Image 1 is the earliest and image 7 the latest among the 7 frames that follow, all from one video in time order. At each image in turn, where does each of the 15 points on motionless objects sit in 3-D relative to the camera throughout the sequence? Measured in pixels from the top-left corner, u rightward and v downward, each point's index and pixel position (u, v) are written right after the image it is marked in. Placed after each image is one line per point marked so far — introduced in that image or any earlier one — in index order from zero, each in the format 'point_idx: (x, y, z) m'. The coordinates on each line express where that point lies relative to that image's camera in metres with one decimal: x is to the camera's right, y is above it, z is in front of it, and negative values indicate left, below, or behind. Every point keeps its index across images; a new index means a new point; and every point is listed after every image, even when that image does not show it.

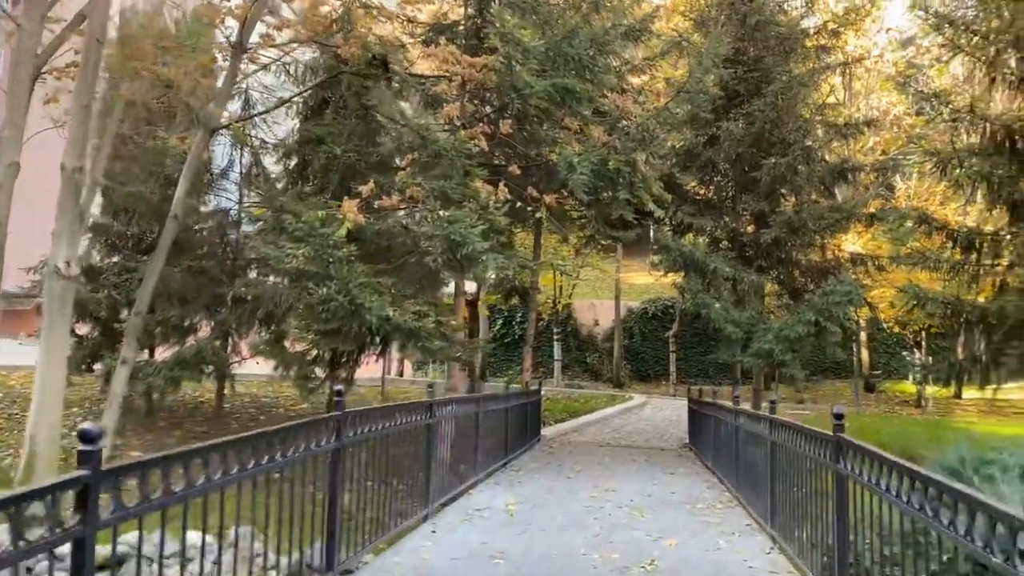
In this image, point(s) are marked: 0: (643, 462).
0: (+1.7, -2.3, +10.6) m
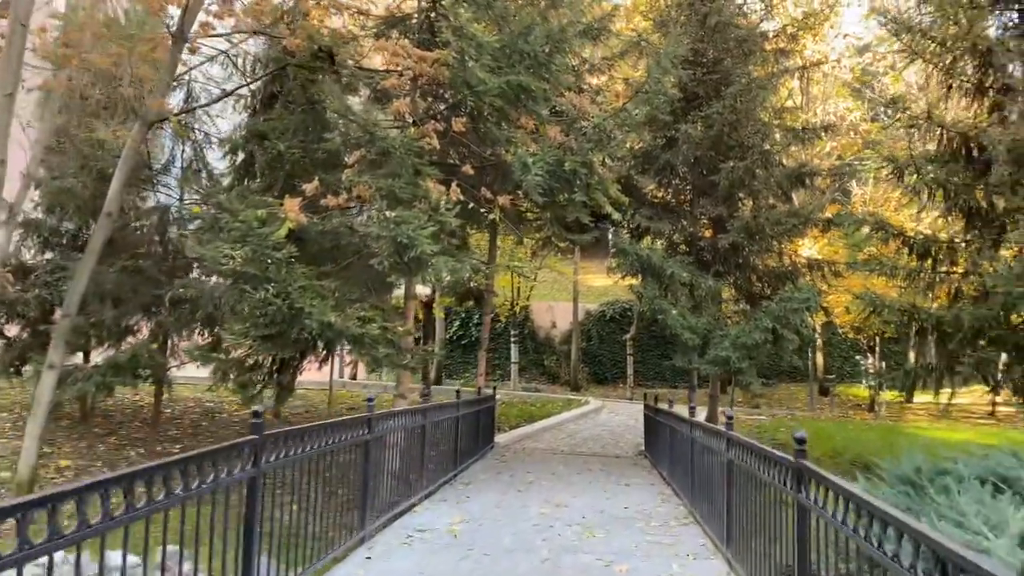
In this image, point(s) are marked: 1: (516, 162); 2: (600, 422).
0: (+1.1, -2.4, +10.3) m
1: (0.0, +1.4, +9.0) m
2: (+1.8, -2.7, +16.2) m
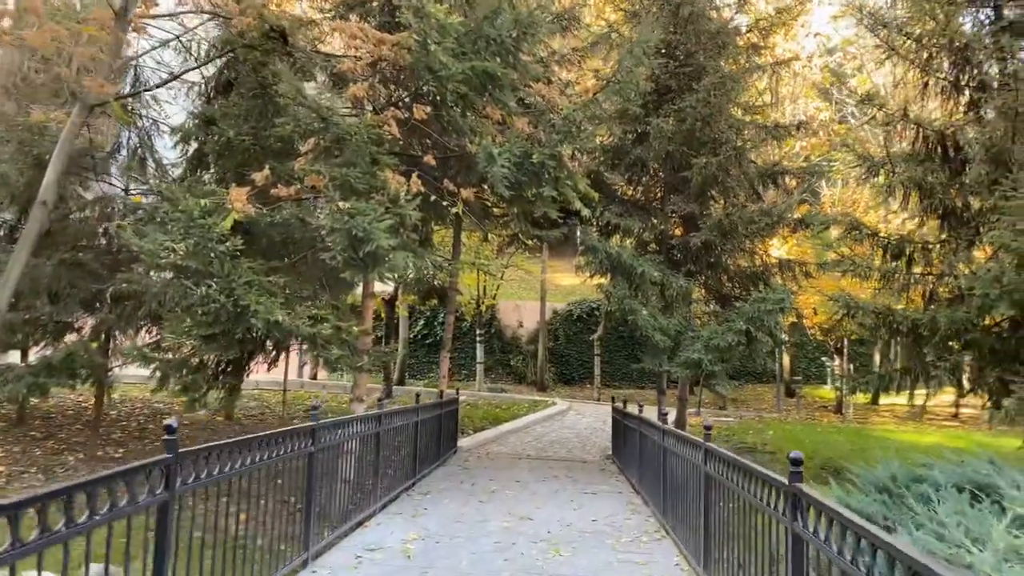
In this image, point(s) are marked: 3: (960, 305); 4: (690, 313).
0: (+0.6, -2.4, +9.9) m
1: (-0.3, +1.4, +8.5) m
2: (+1.1, -2.7, +15.8) m
3: (+5.4, -0.2, +9.6) m
4: (+2.4, -0.3, +10.5) m
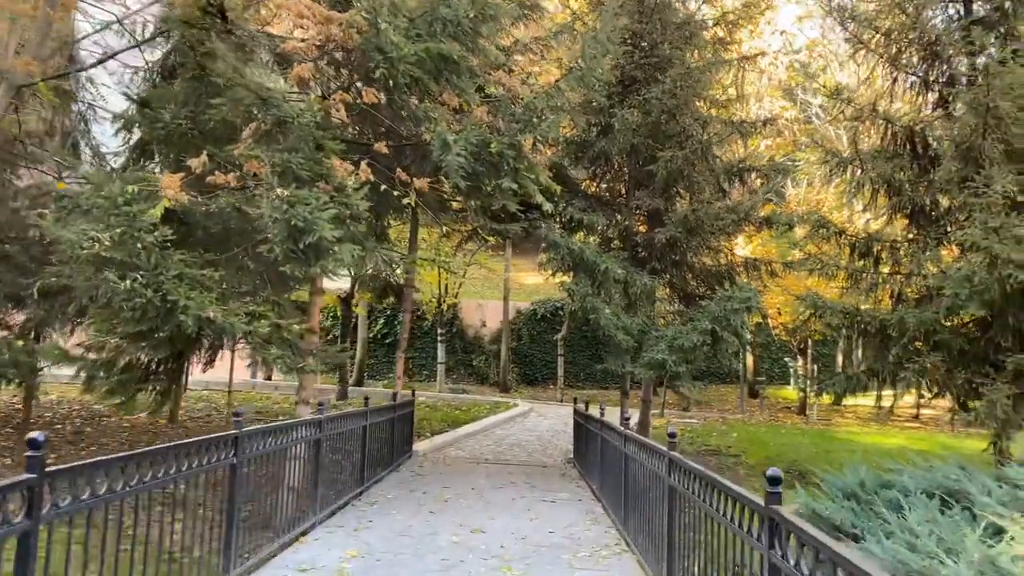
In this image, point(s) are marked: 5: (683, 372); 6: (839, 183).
0: (+0.1, -2.3, +9.5) m
1: (-0.8, +1.5, +8.0) m
2: (+0.3, -2.7, +15.3) m
3: (+4.9, -0.2, +9.4) m
4: (+1.8, -0.3, +10.2) m
5: (+2.0, -1.0, +9.2) m
6: (+4.5, +1.4, +10.9) m
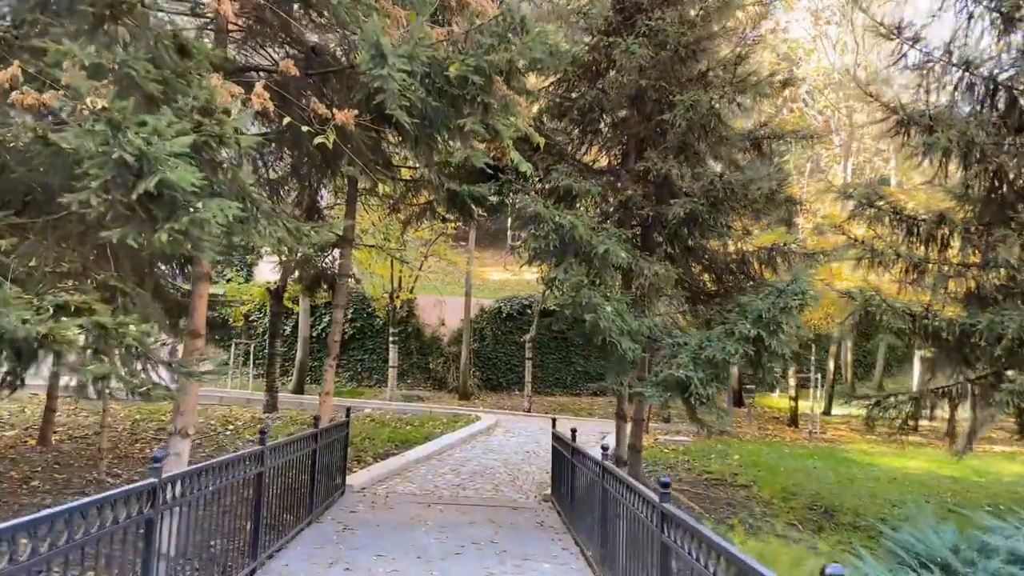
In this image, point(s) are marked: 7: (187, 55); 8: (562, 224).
0: (-0.2, -2.2, +7.0) m
1: (-1.0, +1.6, +5.4) m
2: (-0.3, -2.5, +12.8) m
3: (+4.6, -0.2, +7.1) m
4: (+1.5, -0.2, +7.7) m
5: (+1.7, -0.9, +6.8) m
6: (+4.1, +1.5, +8.6) m
7: (-2.1, +1.5, +5.1) m
8: (+0.4, +0.6, +7.0) m
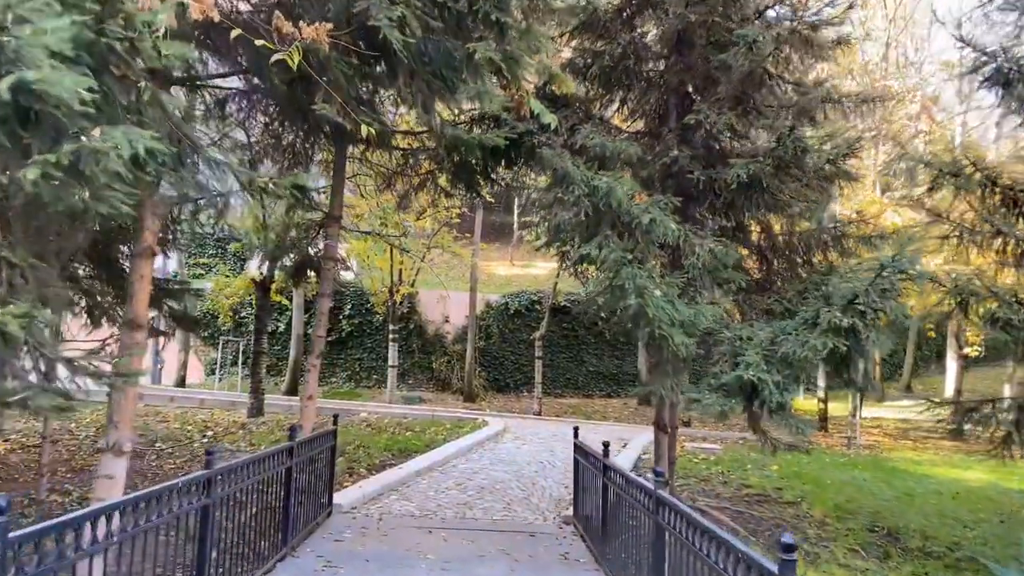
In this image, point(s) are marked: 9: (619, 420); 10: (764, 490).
0: (-0.1, -2.1, +5.6) m
1: (-0.9, +1.7, +4.1) m
2: (-0.1, -2.4, +11.5) m
3: (+4.8, 0.0, +5.7) m
4: (+1.6, -0.1, +6.4) m
5: (+1.8, -0.8, +5.4) m
6: (+4.3, +1.6, +7.2) m
7: (-2.0, +1.6, +3.8) m
8: (+0.6, +0.7, +5.6) m
9: (+2.4, -3.0, +18.1) m
10: (+3.2, -2.6, +10.2) m
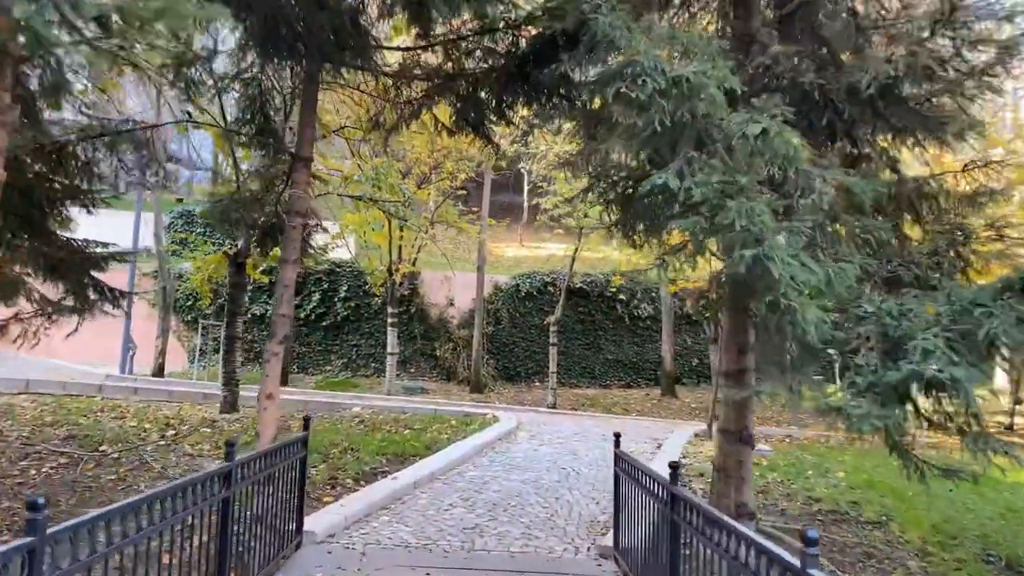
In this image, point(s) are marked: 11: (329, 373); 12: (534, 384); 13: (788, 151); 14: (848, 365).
0: (+0.1, -1.9, +3.8) m
1: (-0.7, +1.9, +2.2) m
2: (+0.1, -2.1, +9.7) m
3: (+4.9, +0.2, +3.9) m
4: (+1.8, +0.2, +4.5) m
5: (+2.0, -0.5, +3.6) m
6: (+4.4, +1.9, +5.3) m
7: (-1.8, +1.8, +1.9) m
8: (+0.7, +0.9, +3.8) m
9: (+2.7, -2.6, +16.3) m
10: (+3.4, -2.3, +8.3) m
11: (-4.3, -2.0, +18.9) m
12: (+0.6, -2.4, +19.6) m
13: (+1.2, +0.6, +3.8) m
14: (+1.5, -0.3, +3.8) m
